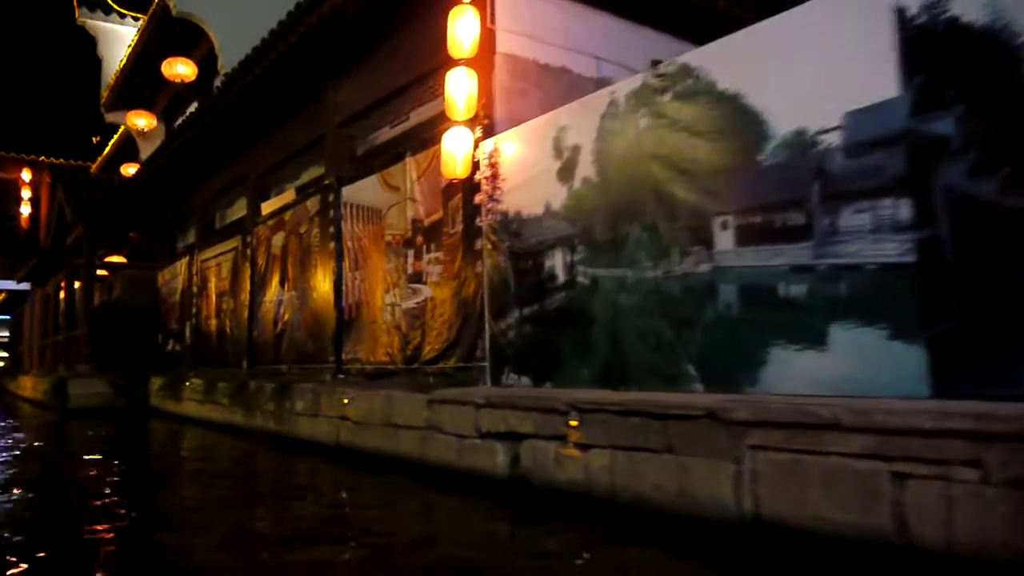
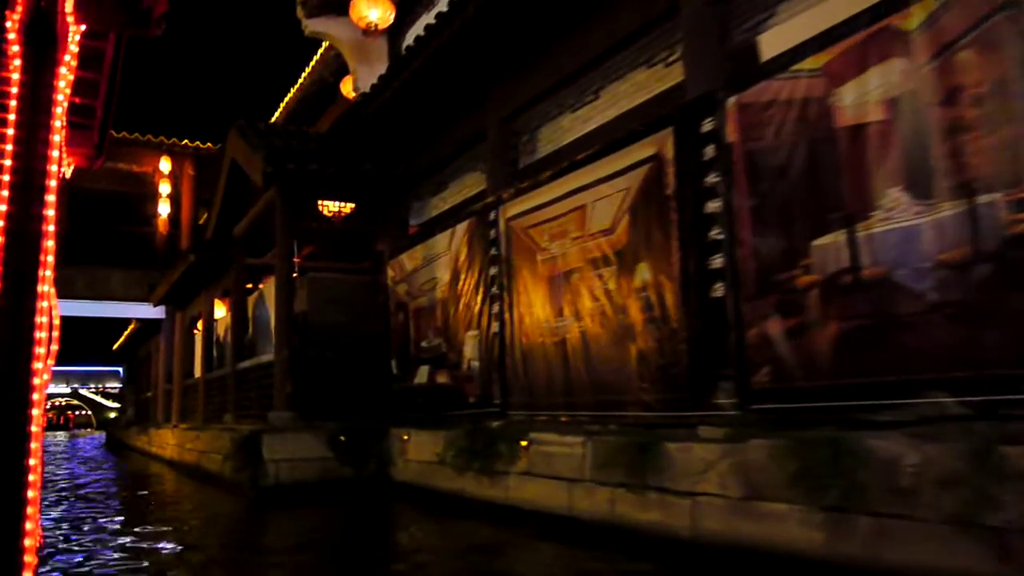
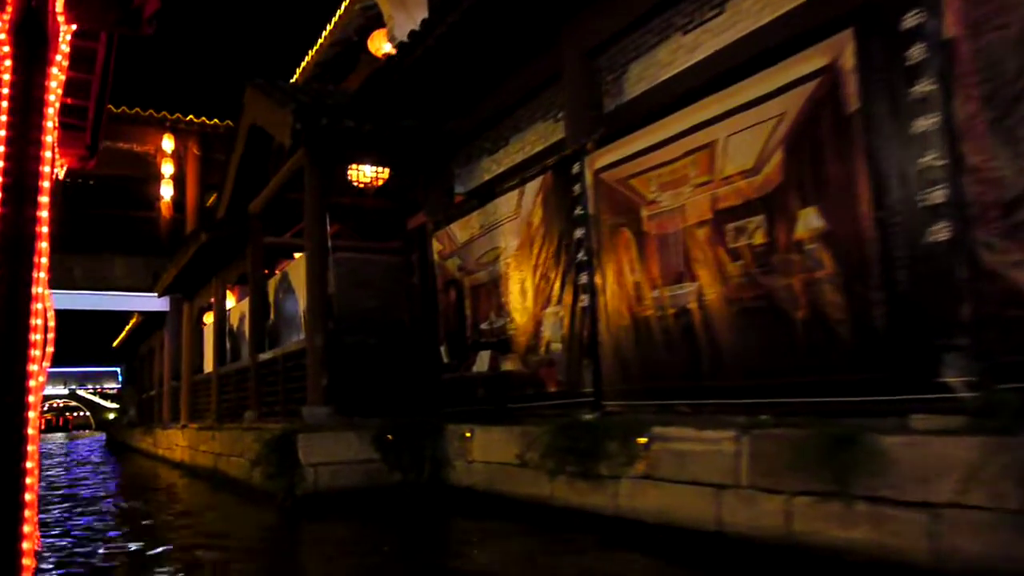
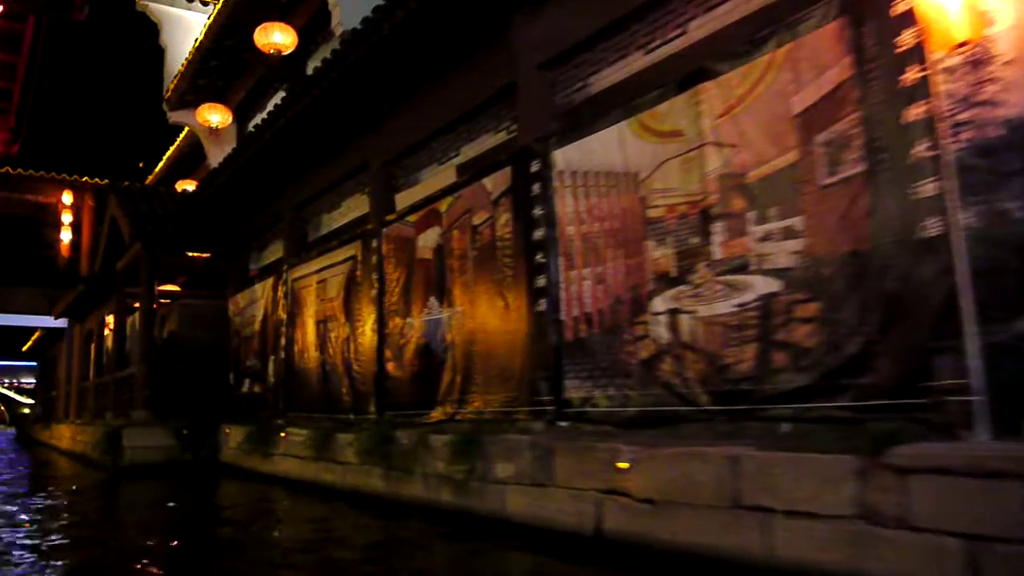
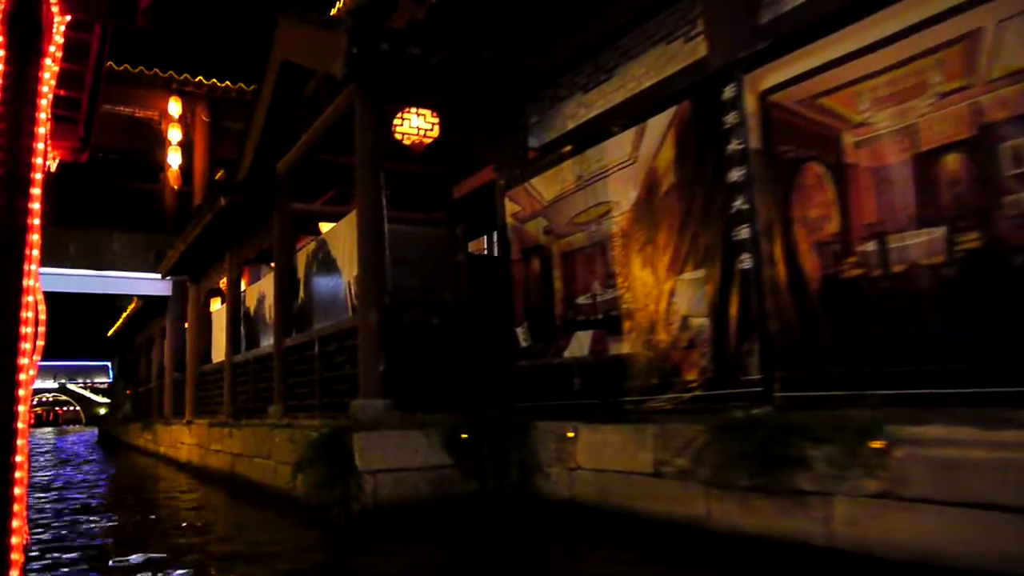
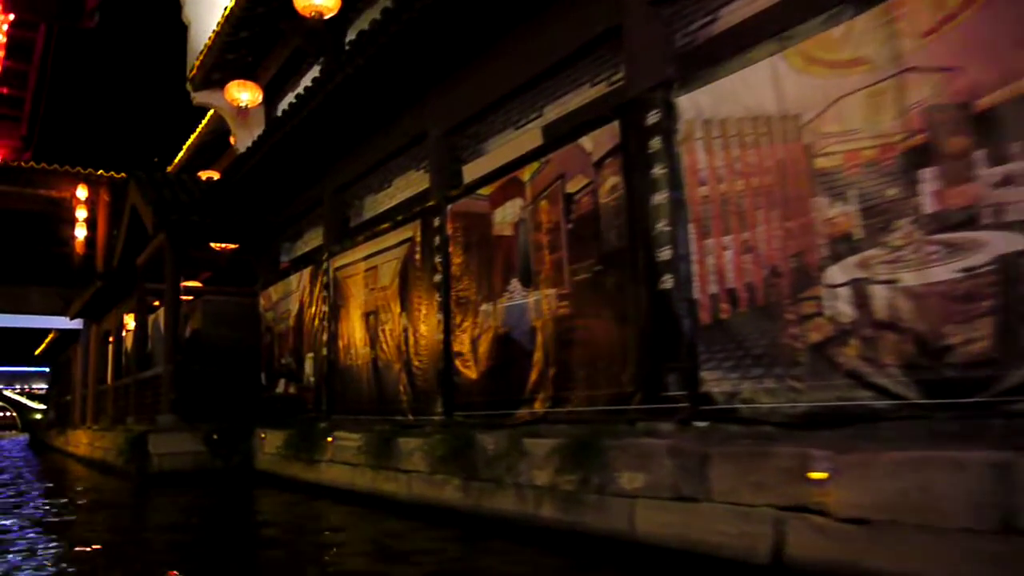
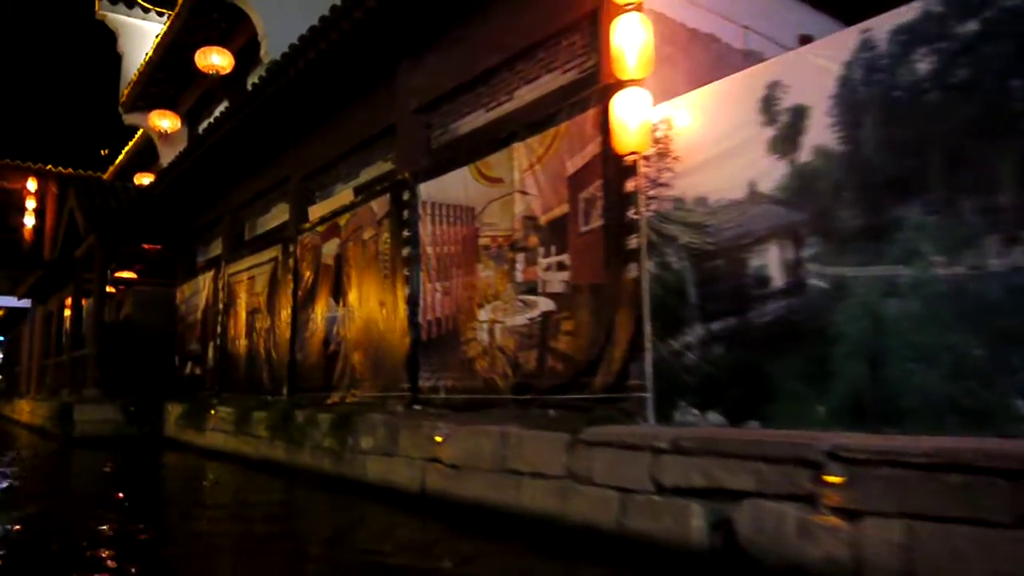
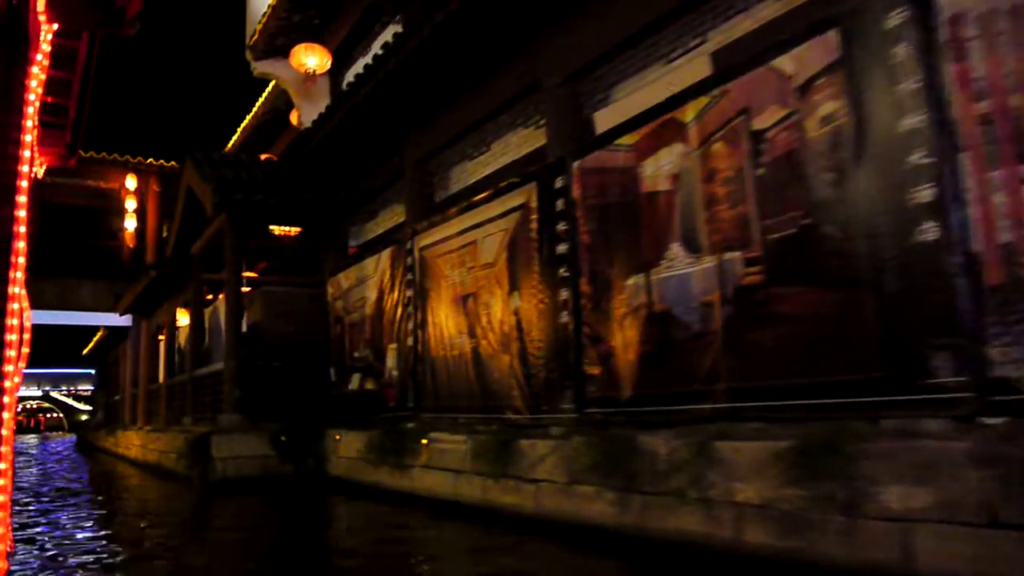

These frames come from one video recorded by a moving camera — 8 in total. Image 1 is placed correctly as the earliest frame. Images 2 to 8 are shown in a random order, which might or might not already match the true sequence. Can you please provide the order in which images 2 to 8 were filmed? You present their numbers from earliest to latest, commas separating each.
7, 4, 6, 8, 2, 3, 5
